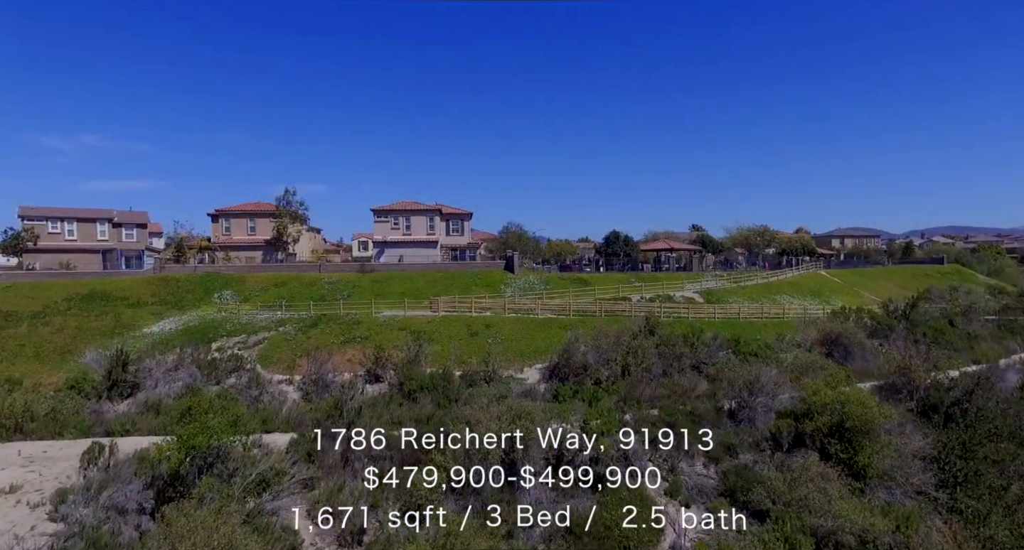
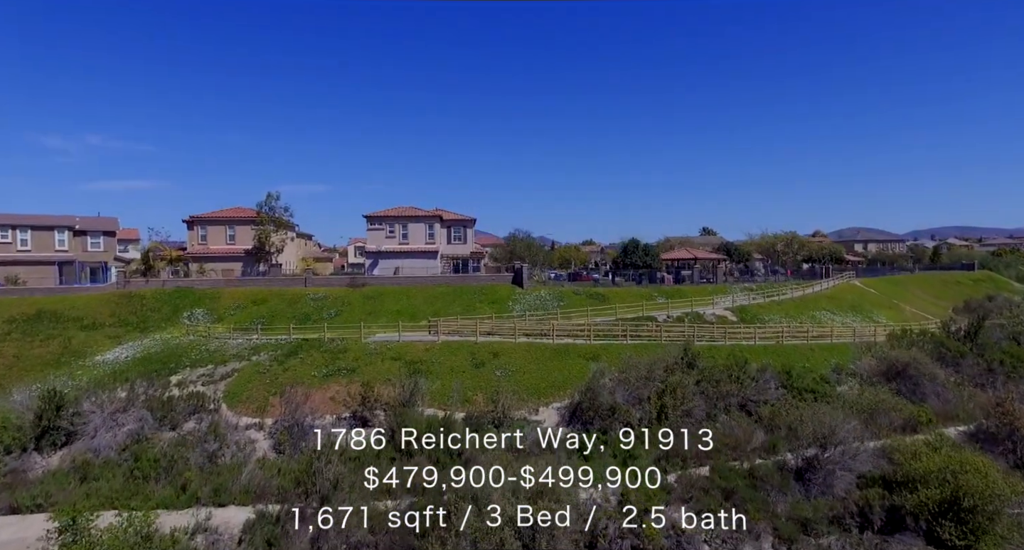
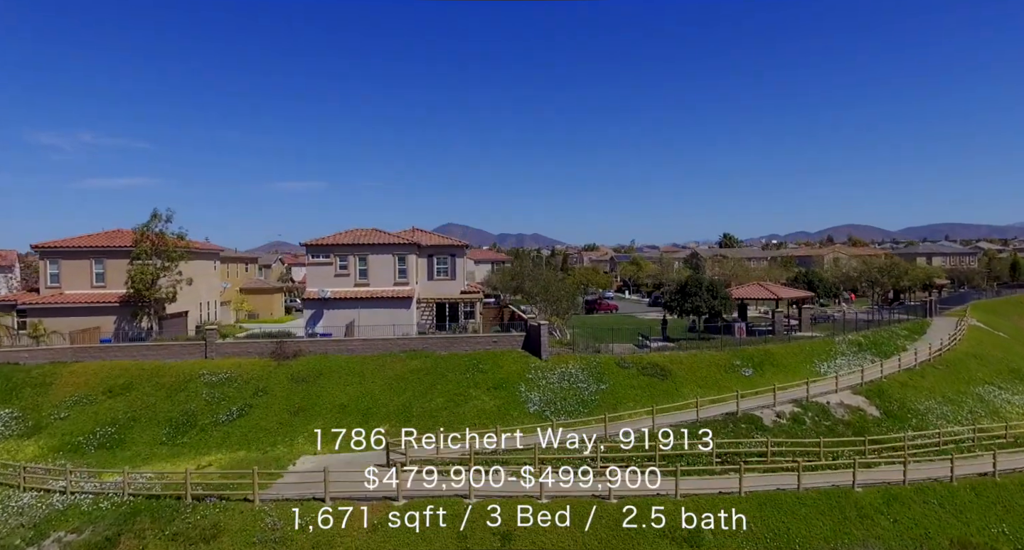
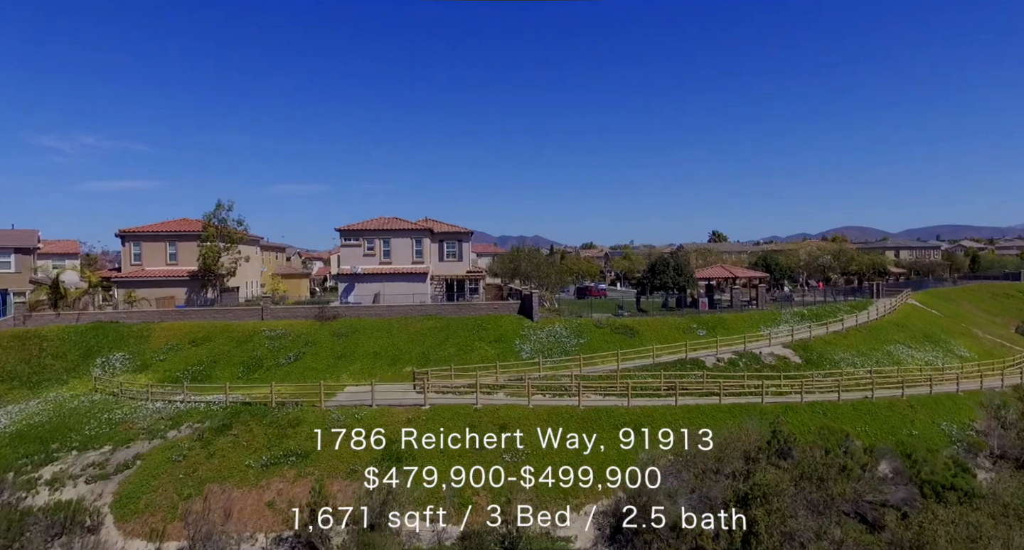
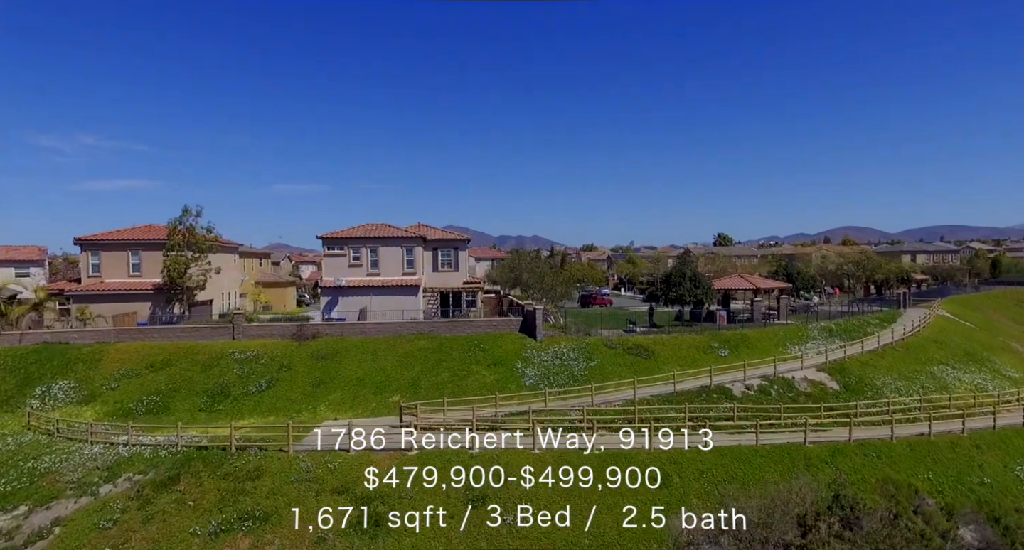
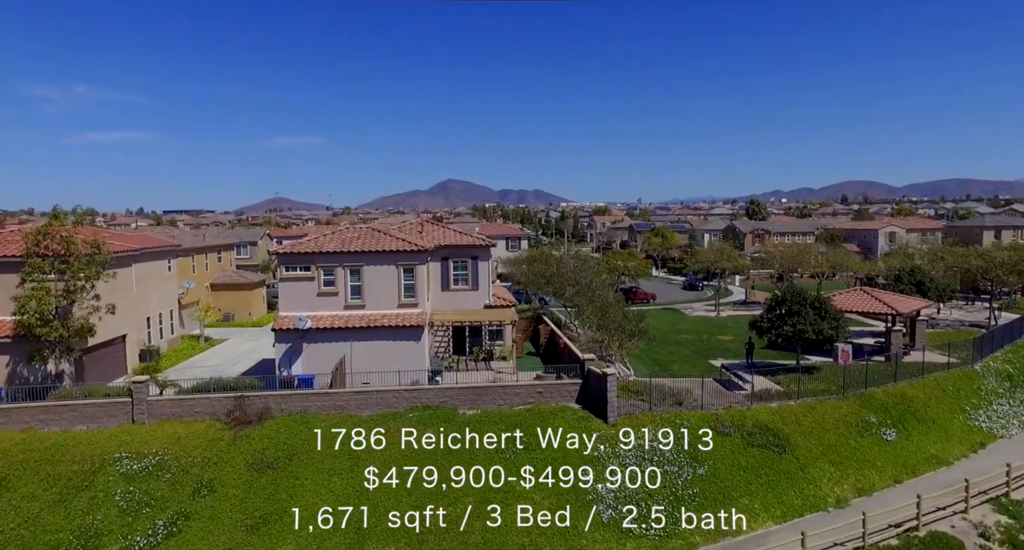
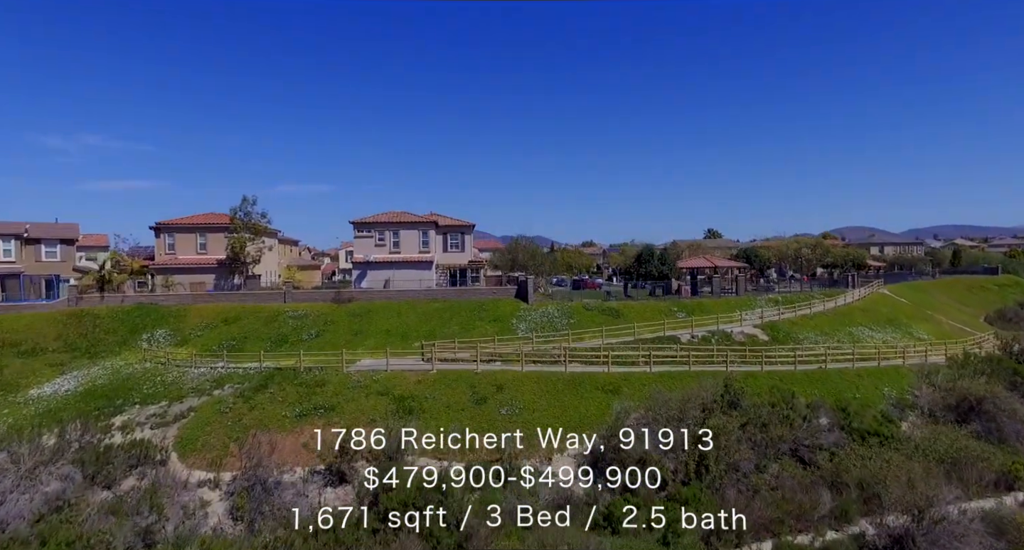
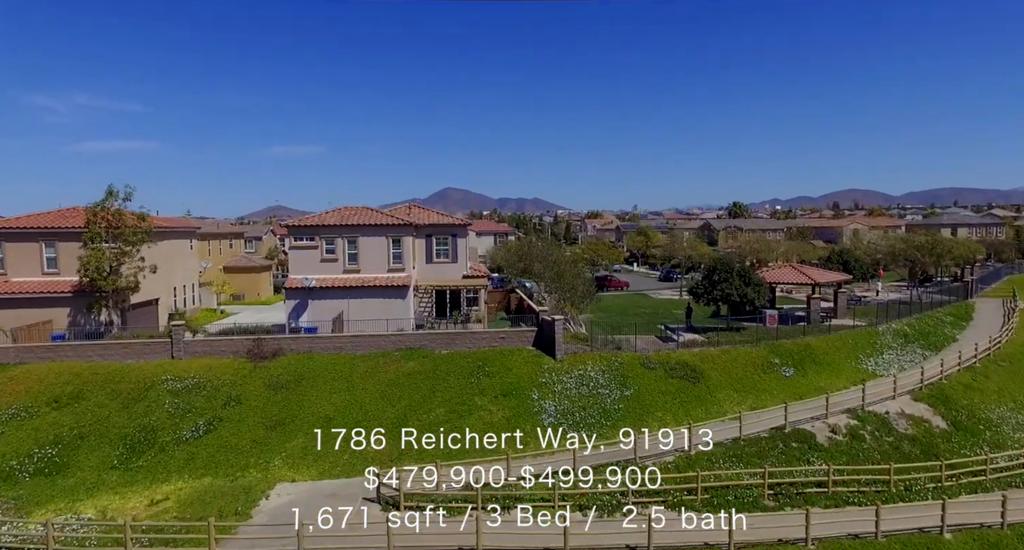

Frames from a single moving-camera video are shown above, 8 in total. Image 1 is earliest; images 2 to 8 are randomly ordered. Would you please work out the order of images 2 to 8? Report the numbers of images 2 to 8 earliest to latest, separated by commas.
2, 7, 4, 5, 3, 8, 6
